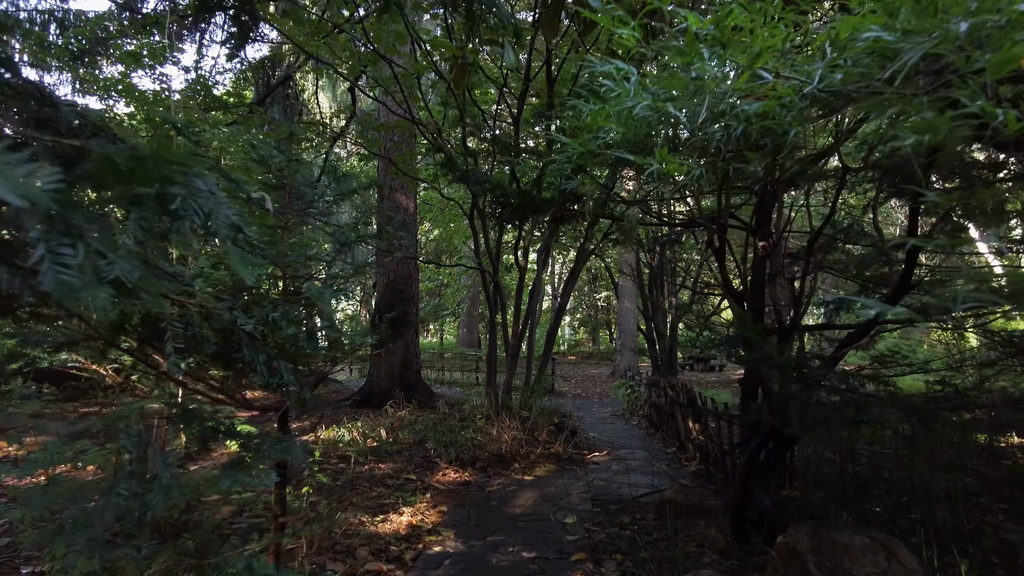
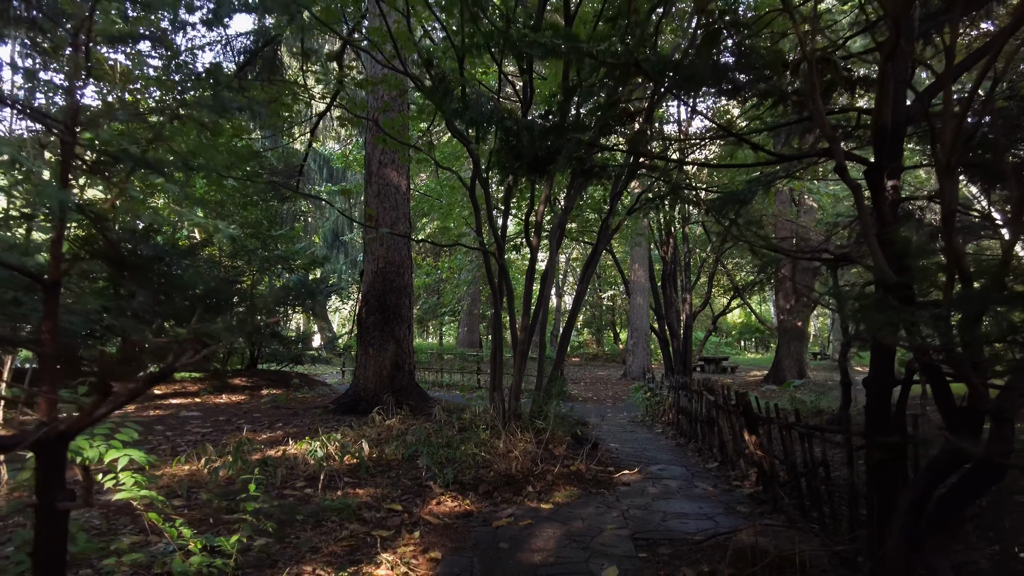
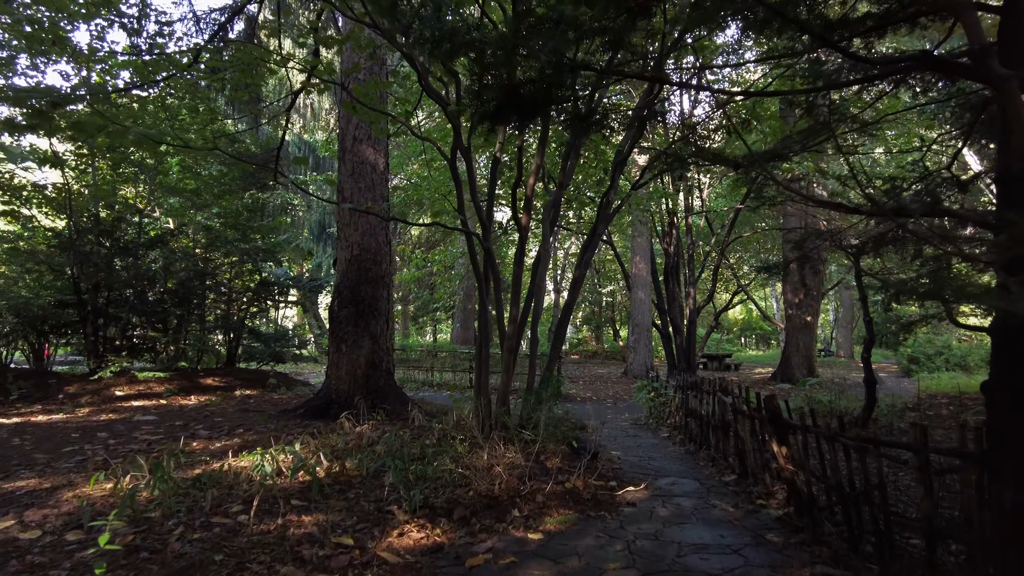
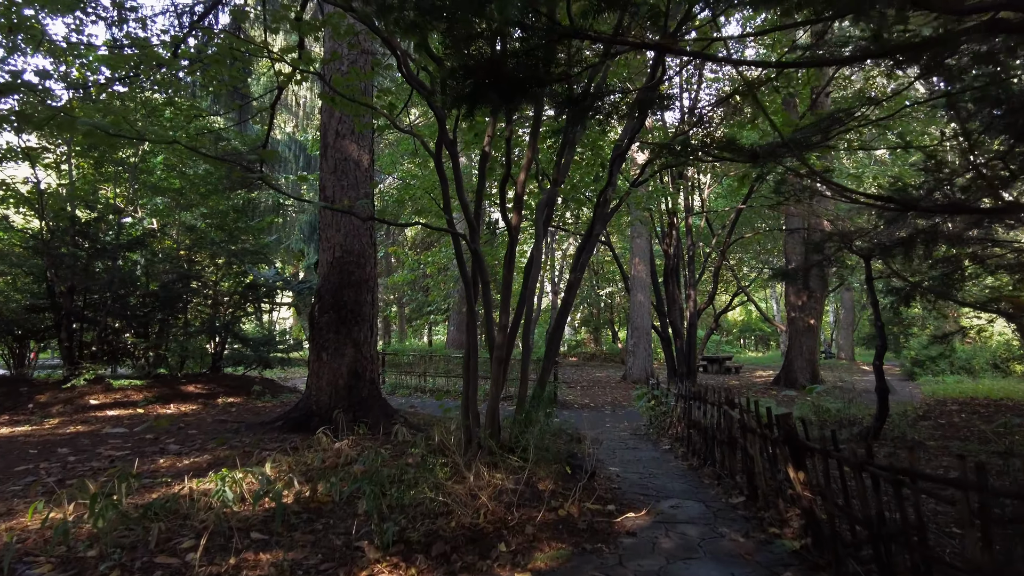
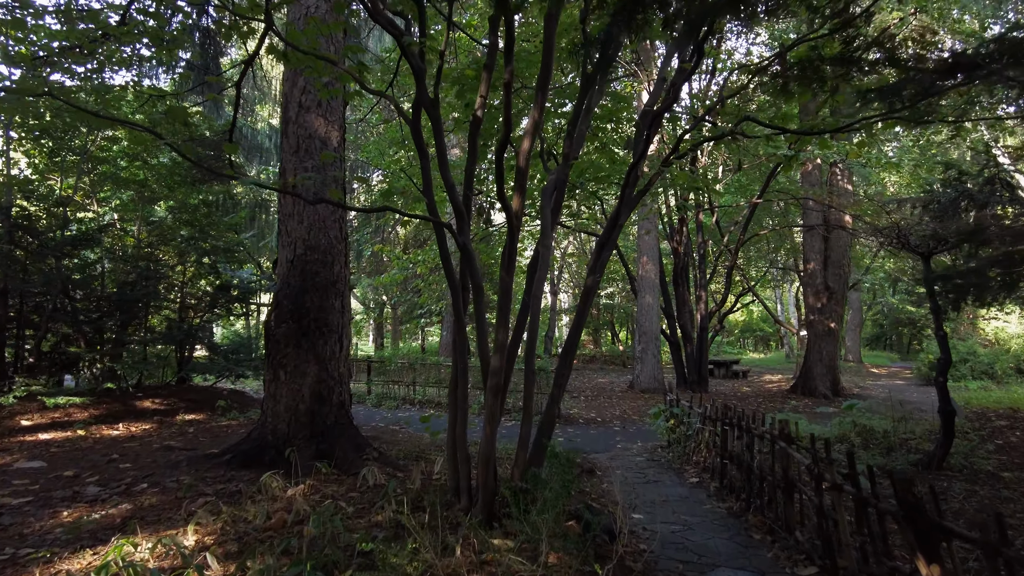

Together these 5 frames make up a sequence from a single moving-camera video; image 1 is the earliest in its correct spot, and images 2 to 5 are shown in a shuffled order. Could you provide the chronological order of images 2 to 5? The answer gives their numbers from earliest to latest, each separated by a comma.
2, 3, 4, 5
